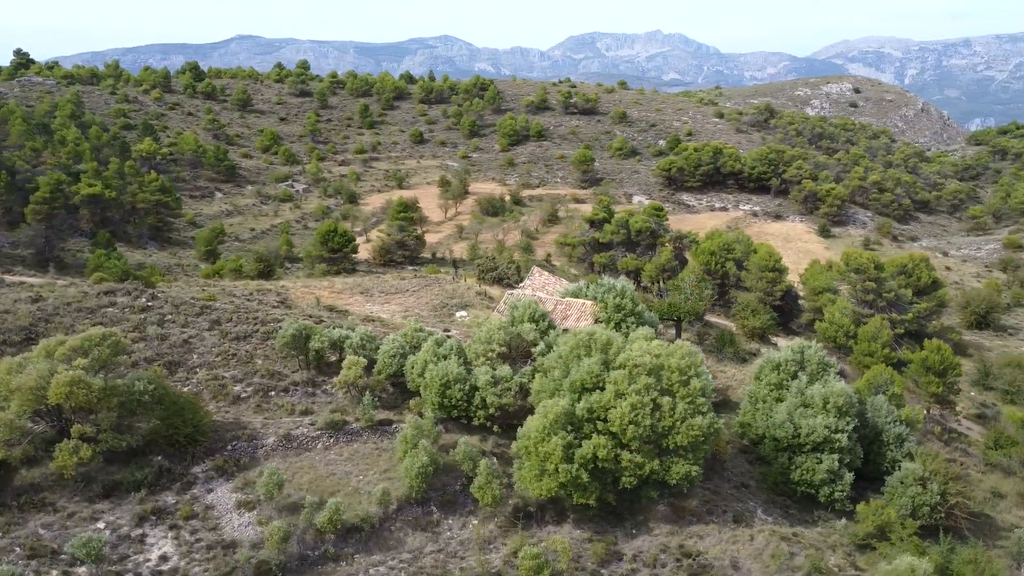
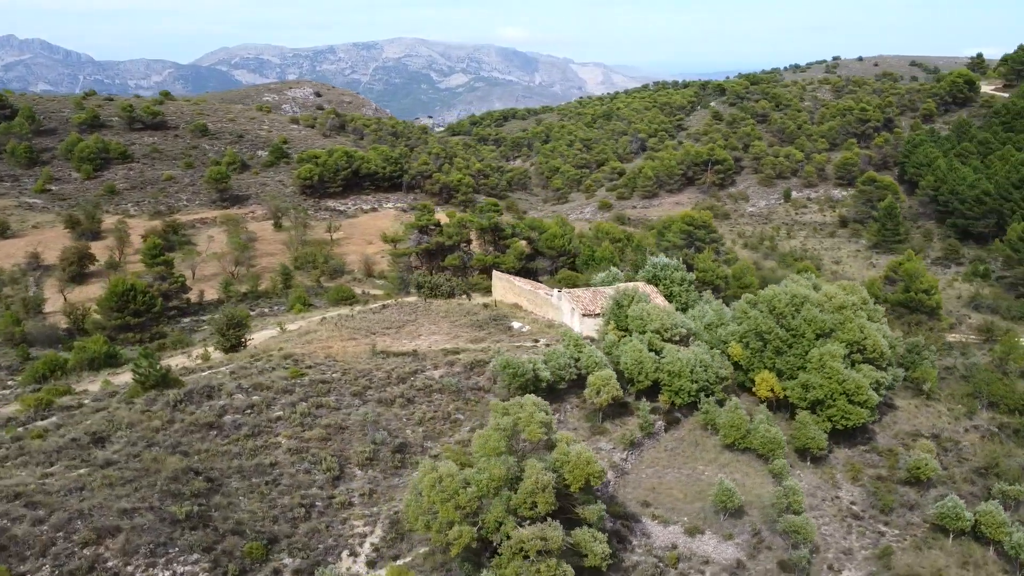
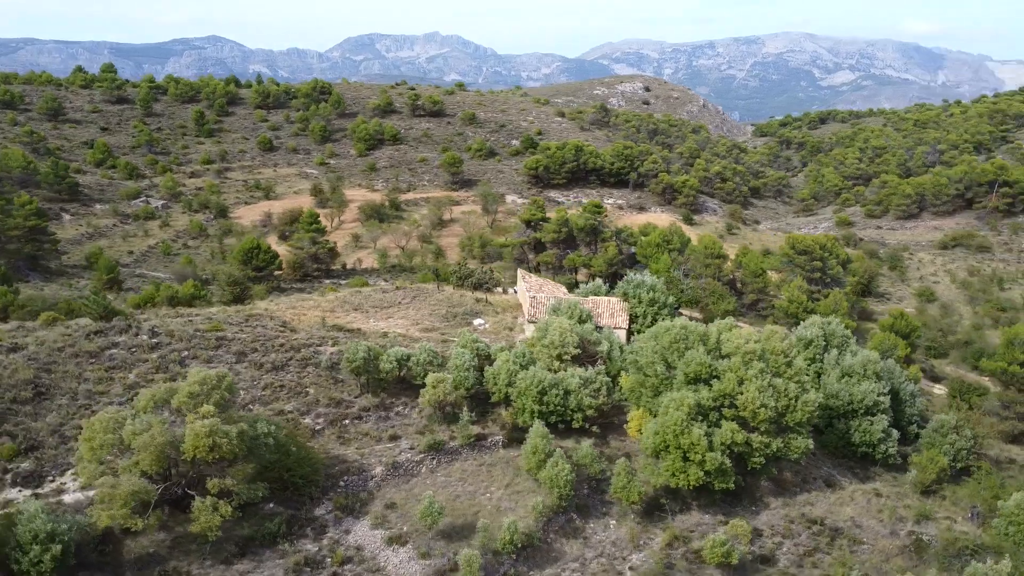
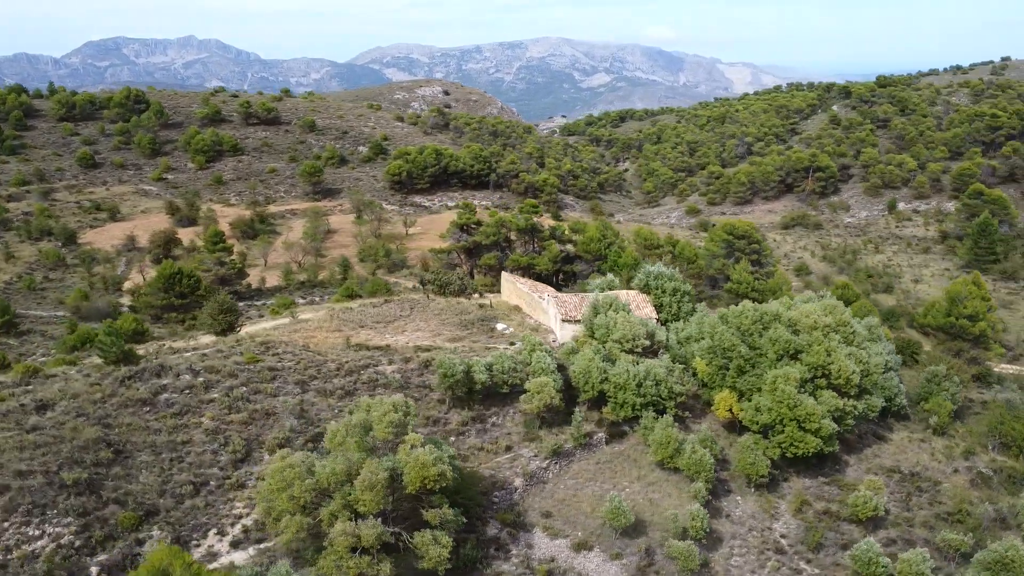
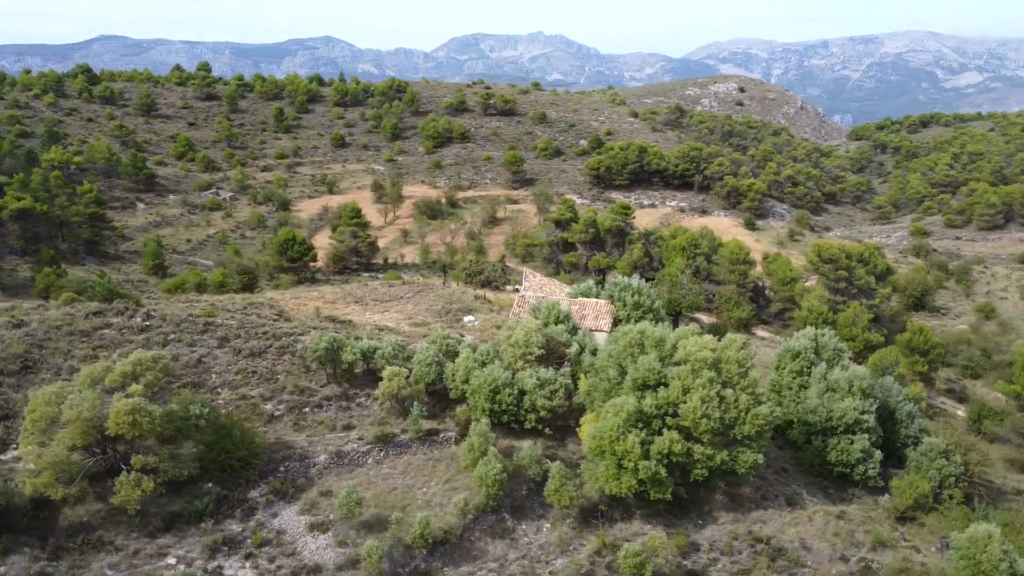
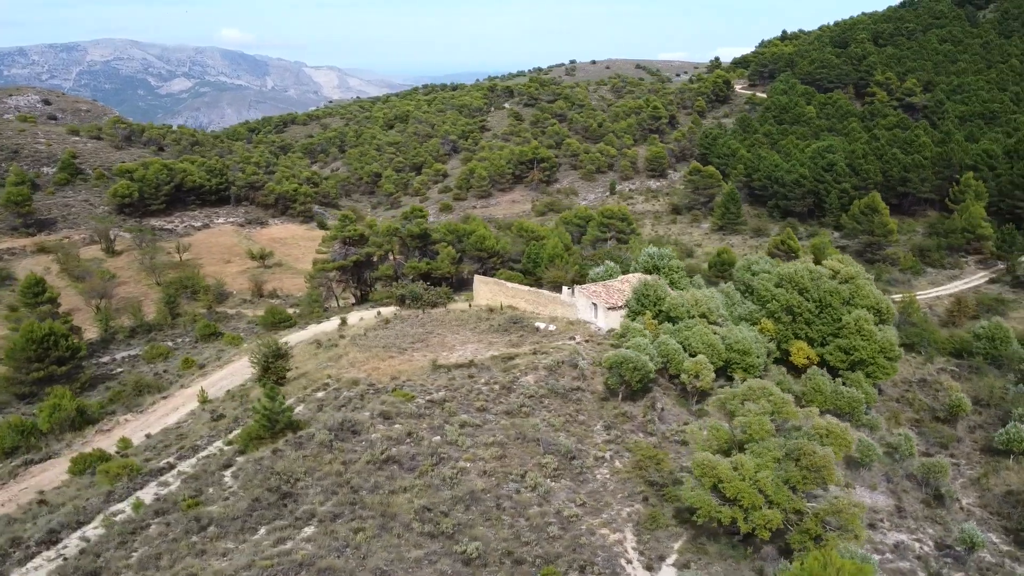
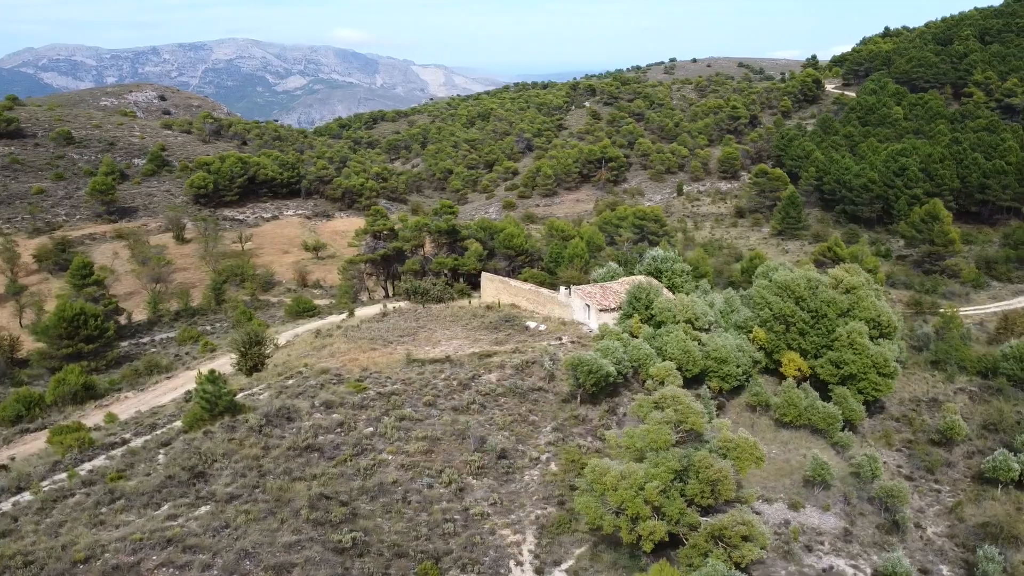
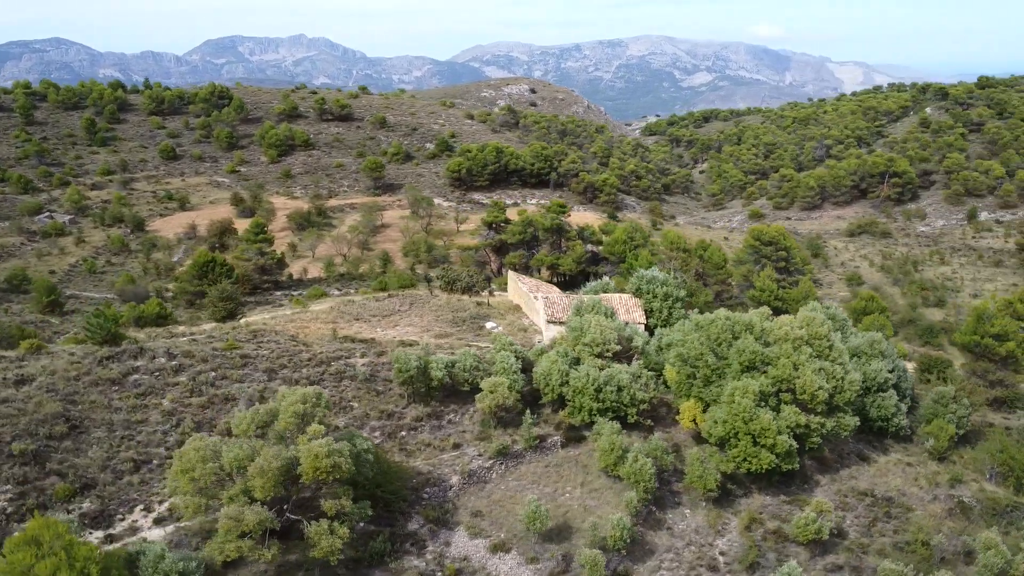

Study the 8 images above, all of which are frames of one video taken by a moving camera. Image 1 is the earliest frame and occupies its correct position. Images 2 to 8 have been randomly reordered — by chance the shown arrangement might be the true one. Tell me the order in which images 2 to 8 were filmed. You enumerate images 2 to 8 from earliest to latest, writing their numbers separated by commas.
5, 3, 8, 4, 2, 7, 6
